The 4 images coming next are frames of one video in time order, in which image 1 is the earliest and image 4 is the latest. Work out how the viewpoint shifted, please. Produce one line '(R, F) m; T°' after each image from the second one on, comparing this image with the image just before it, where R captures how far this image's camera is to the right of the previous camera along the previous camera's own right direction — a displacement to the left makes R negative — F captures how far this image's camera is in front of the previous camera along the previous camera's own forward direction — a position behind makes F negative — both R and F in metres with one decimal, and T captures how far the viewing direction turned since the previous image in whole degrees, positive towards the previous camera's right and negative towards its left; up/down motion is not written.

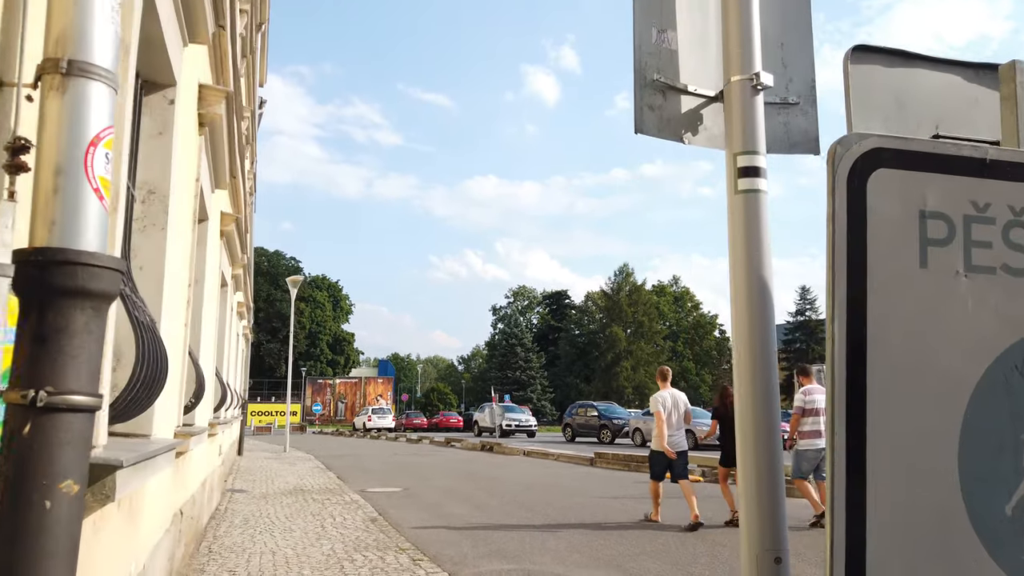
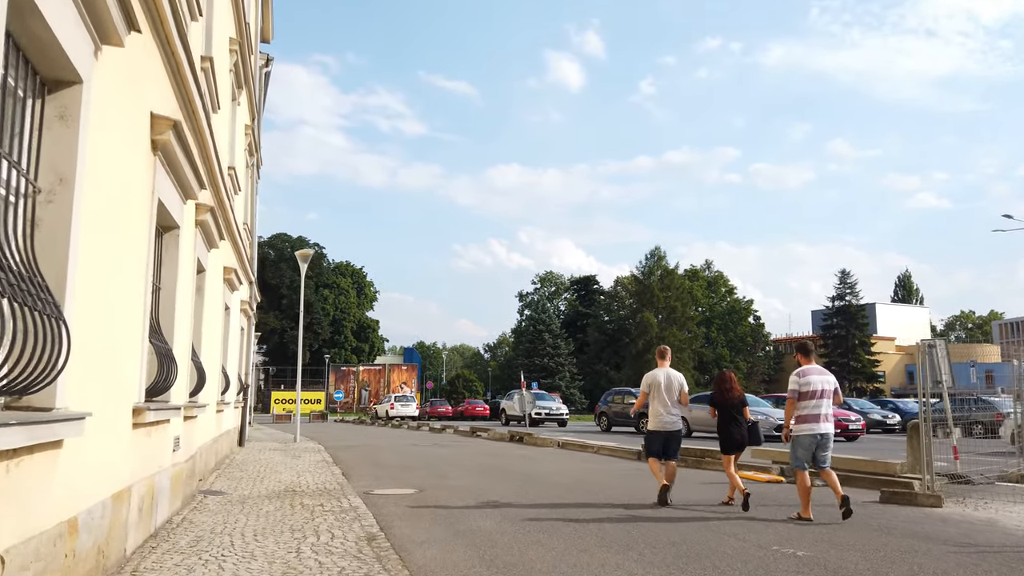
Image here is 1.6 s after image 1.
(-0.2, +2.5) m; -2°
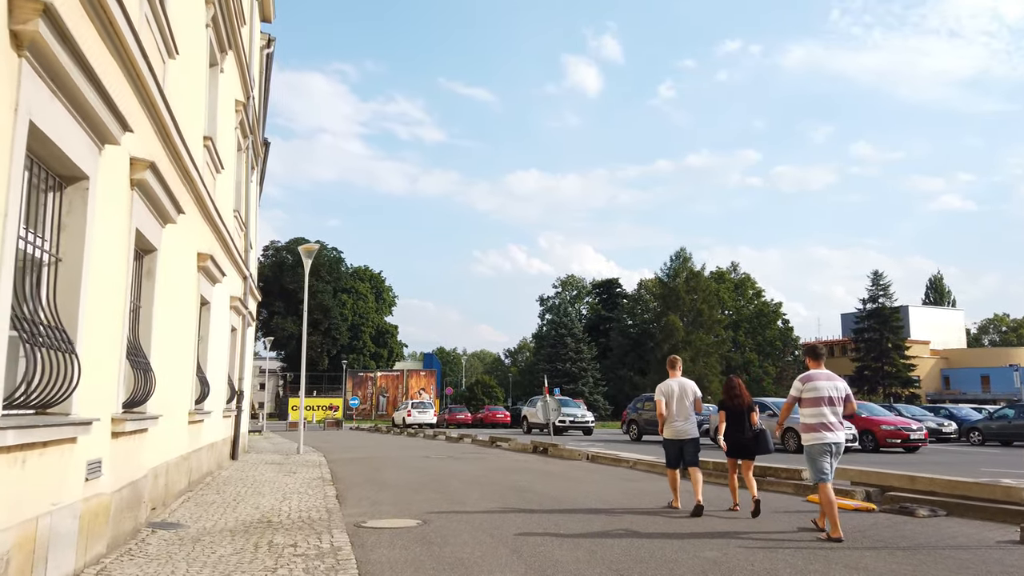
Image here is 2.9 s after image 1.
(-0.1, +2.1) m; -2°
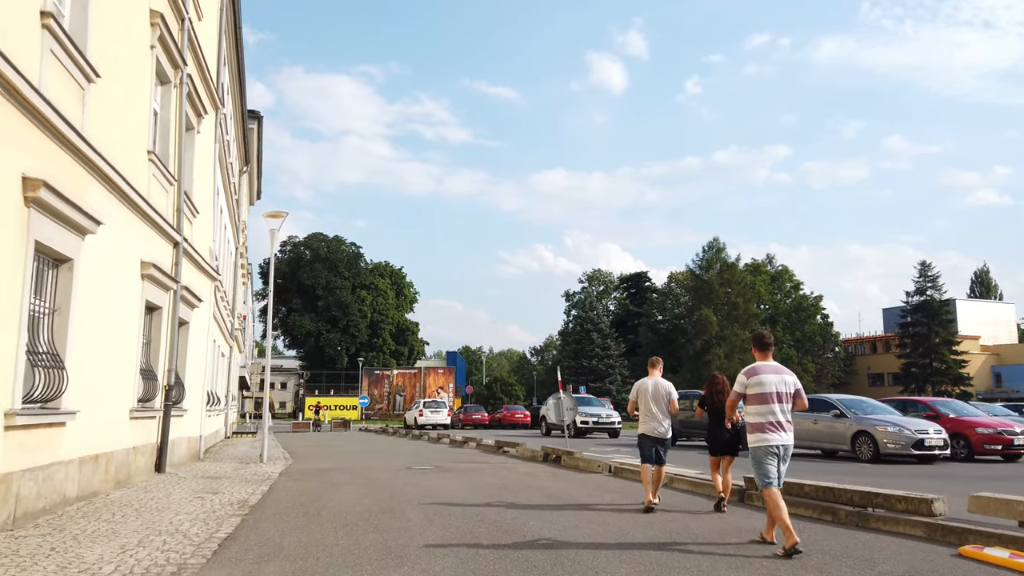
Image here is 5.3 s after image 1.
(+0.5, +3.8) m; -2°
